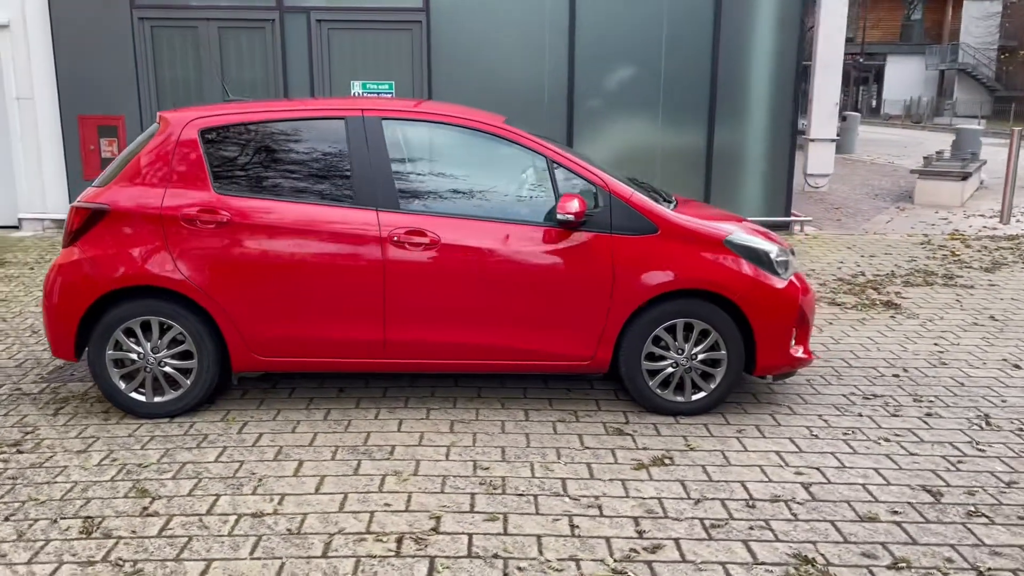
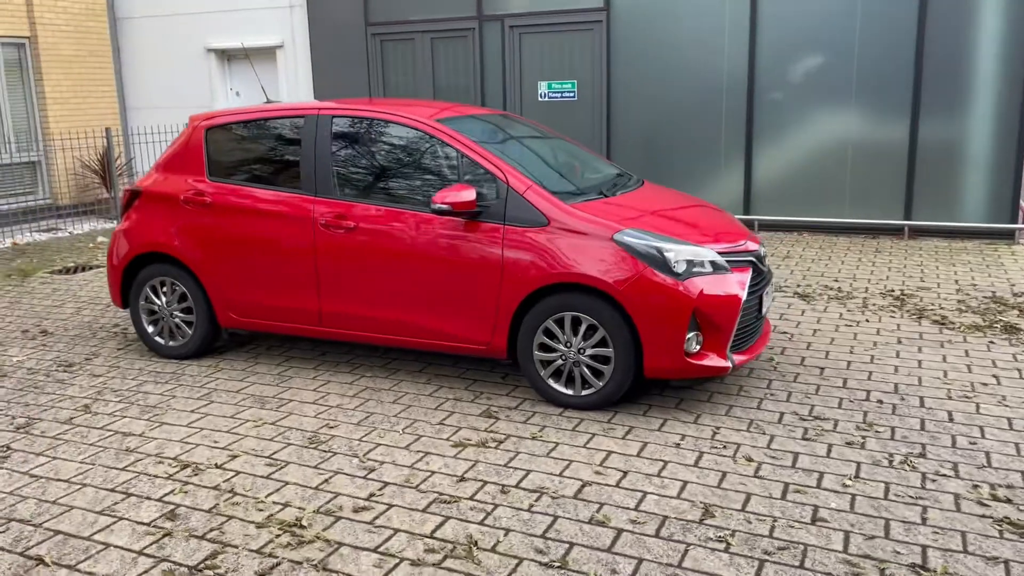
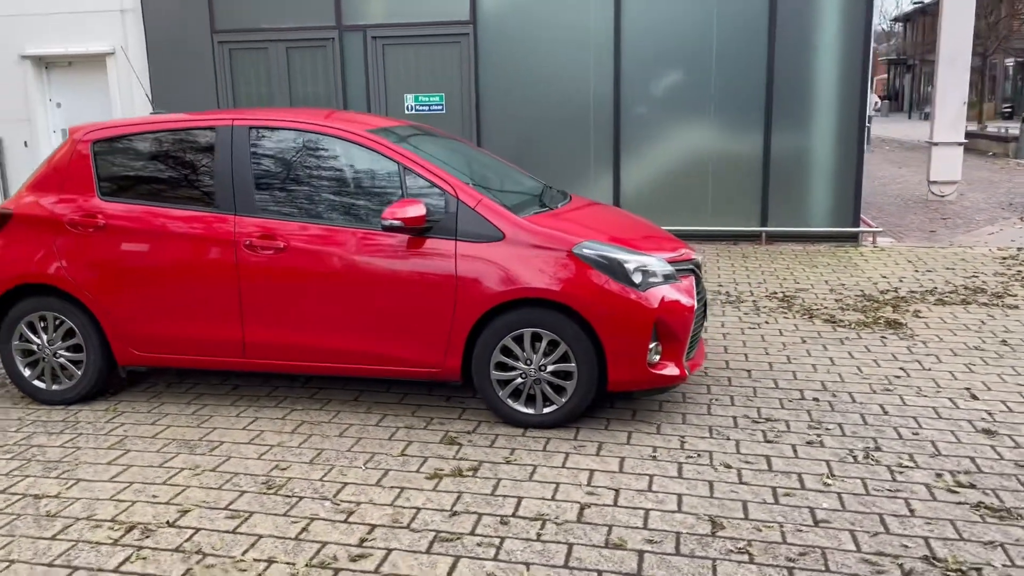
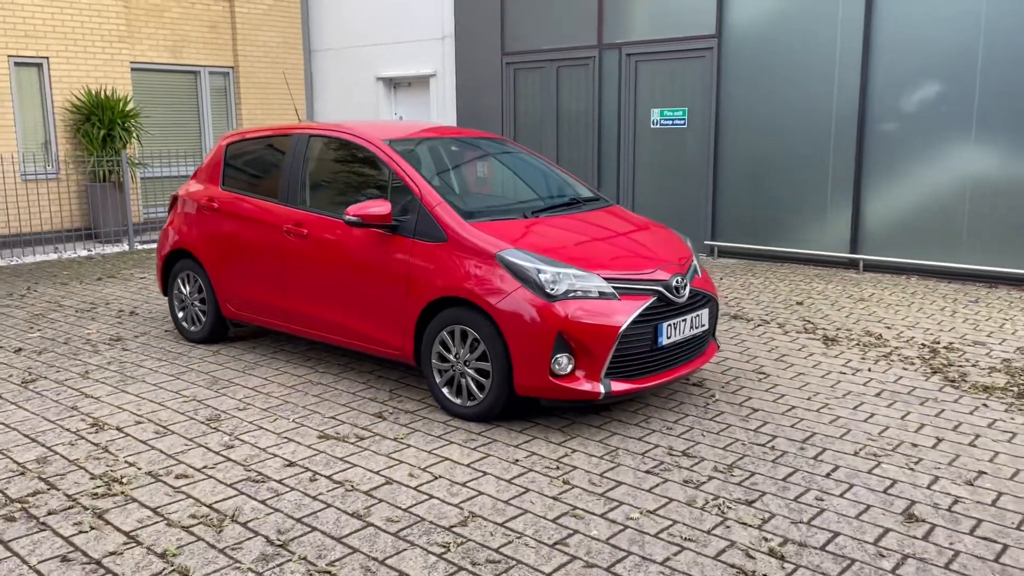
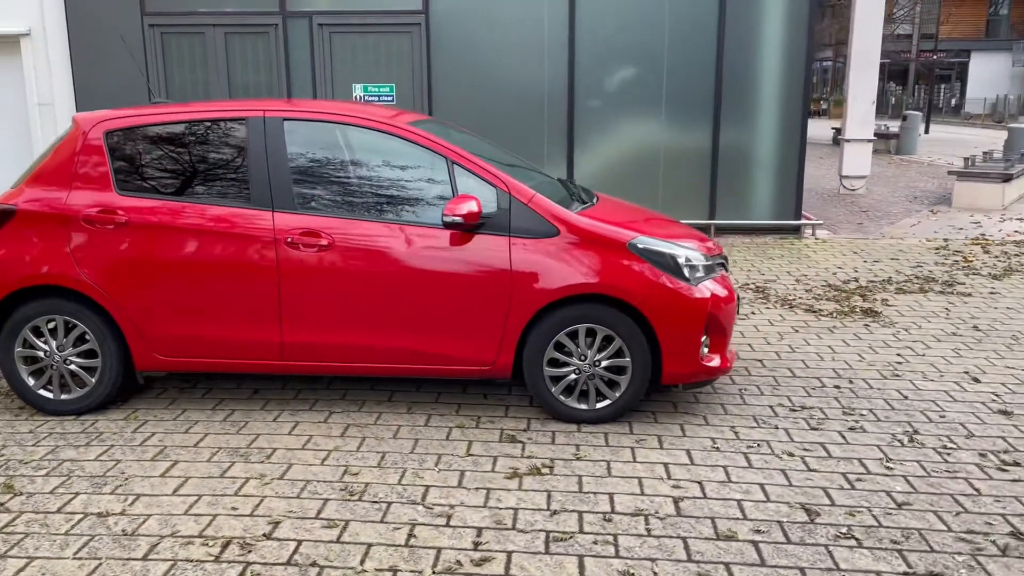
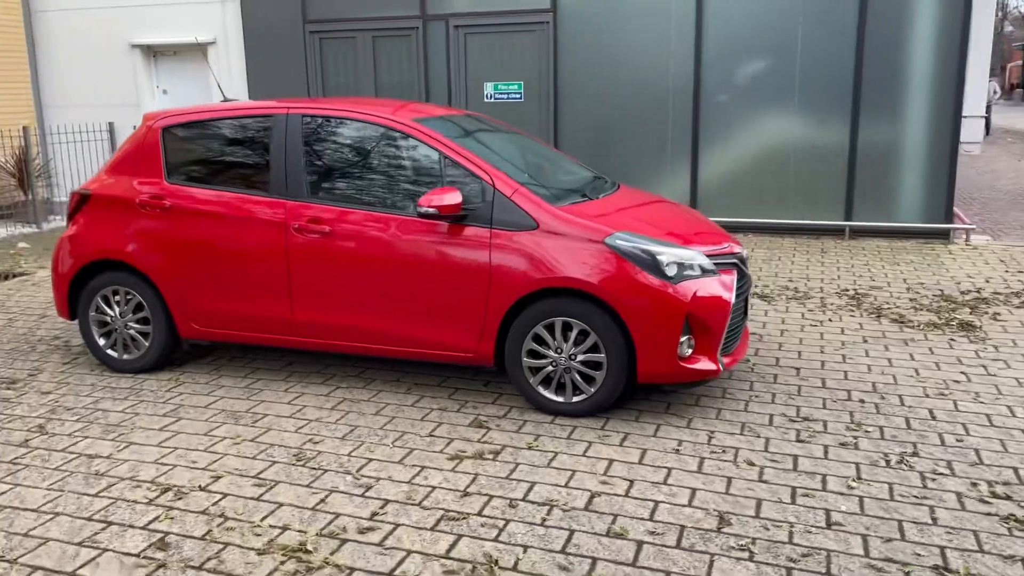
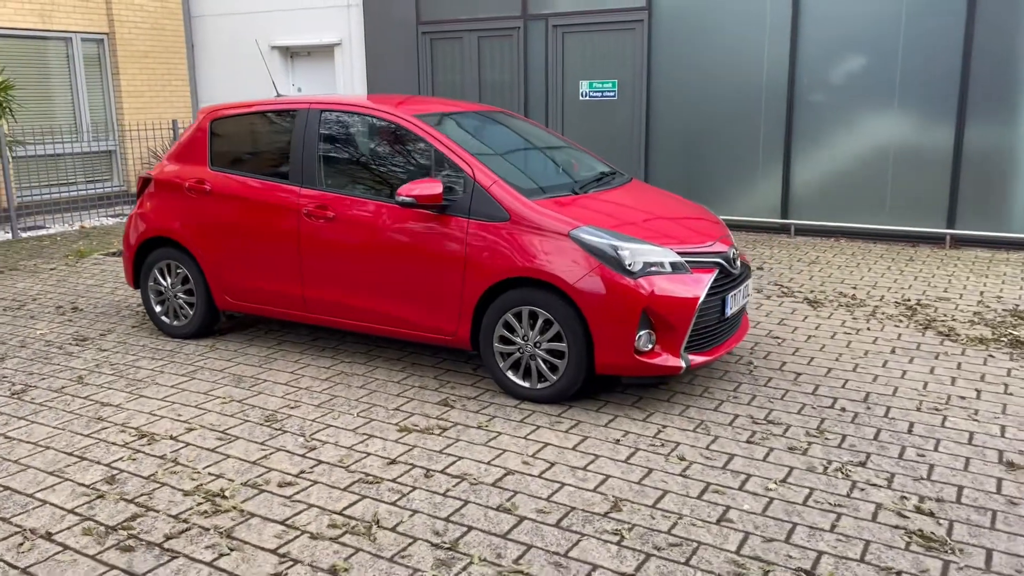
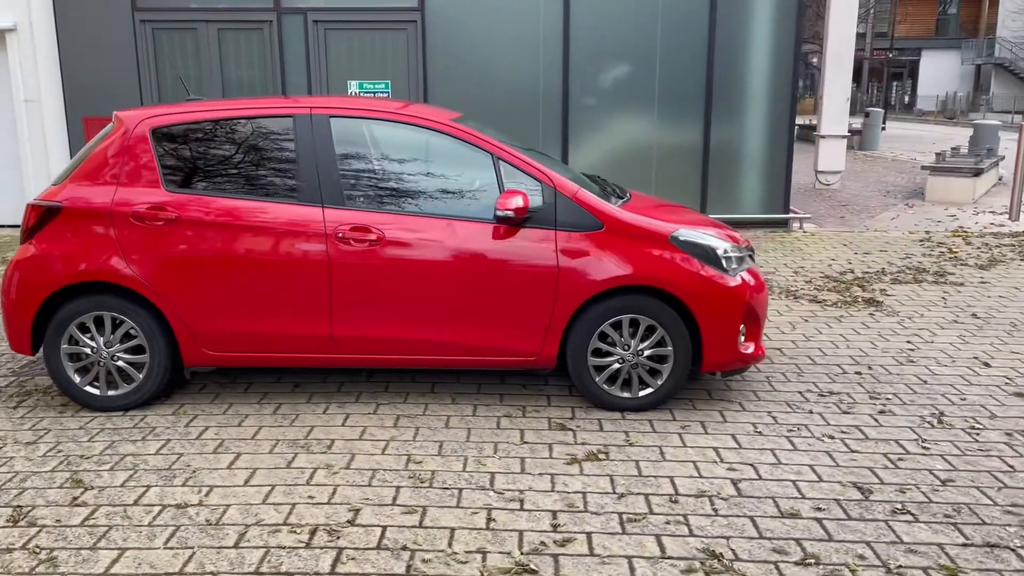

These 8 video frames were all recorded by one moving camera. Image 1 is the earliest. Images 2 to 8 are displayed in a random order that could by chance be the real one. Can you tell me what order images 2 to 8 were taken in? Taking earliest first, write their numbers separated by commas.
8, 5, 3, 6, 2, 7, 4
